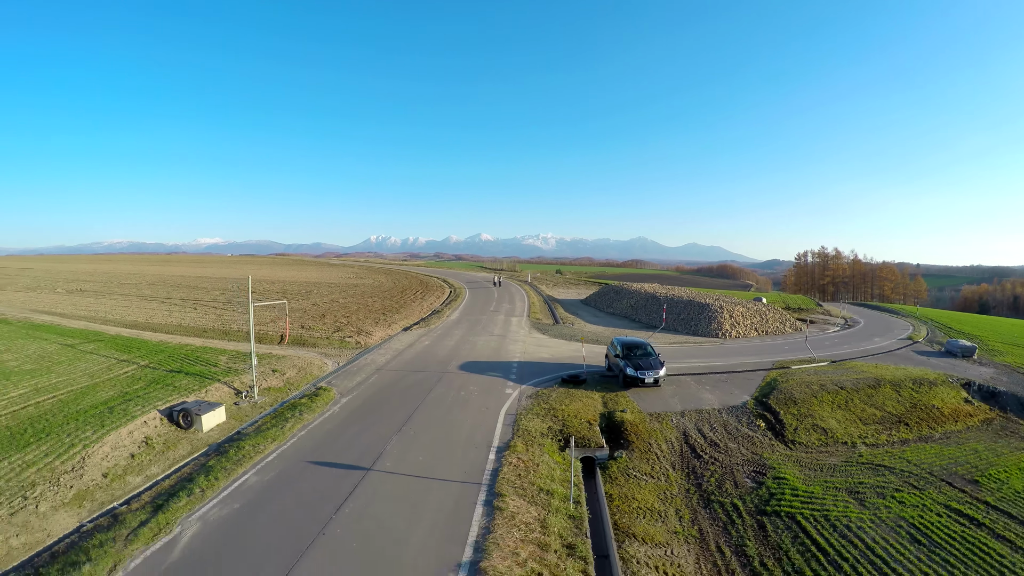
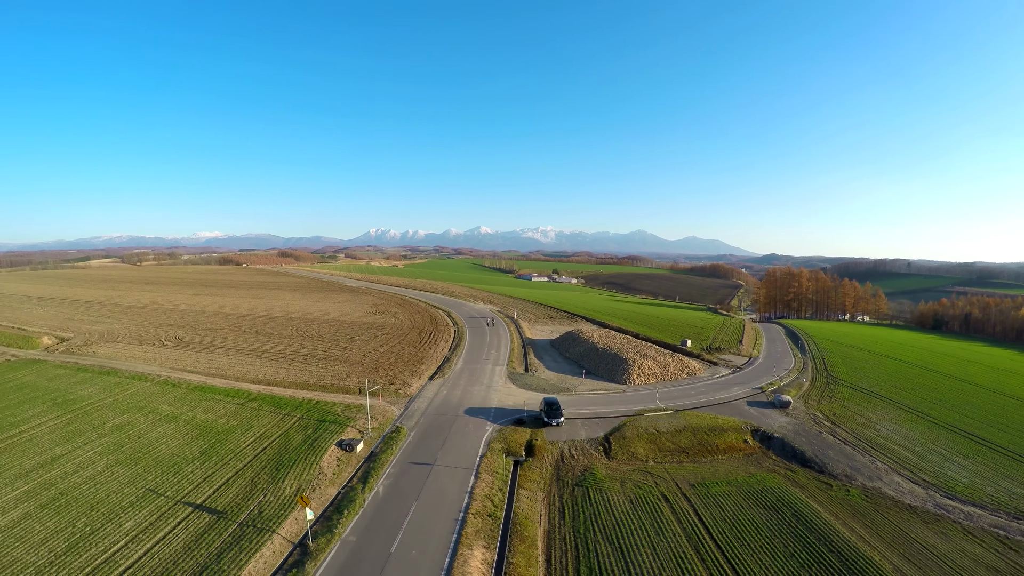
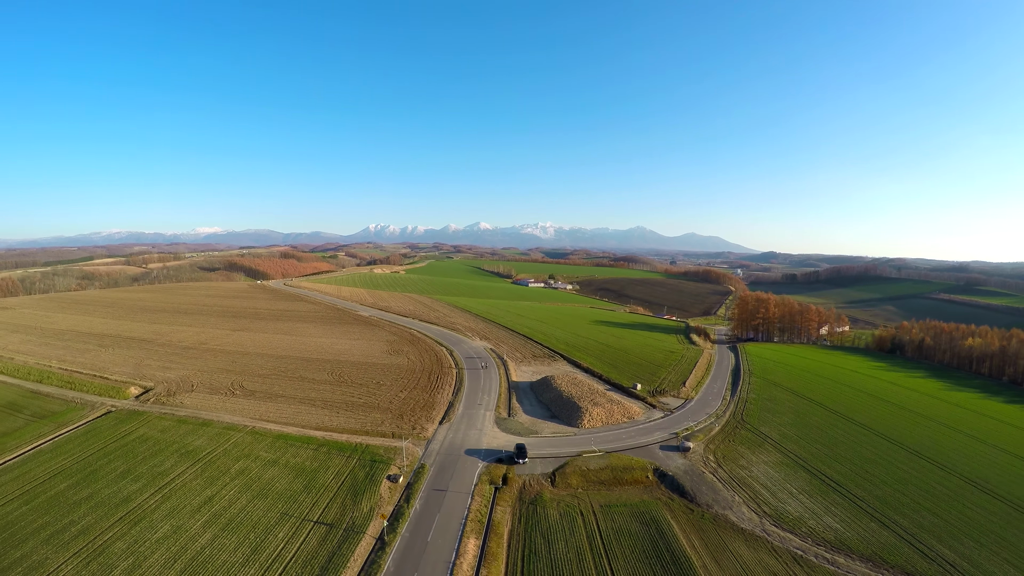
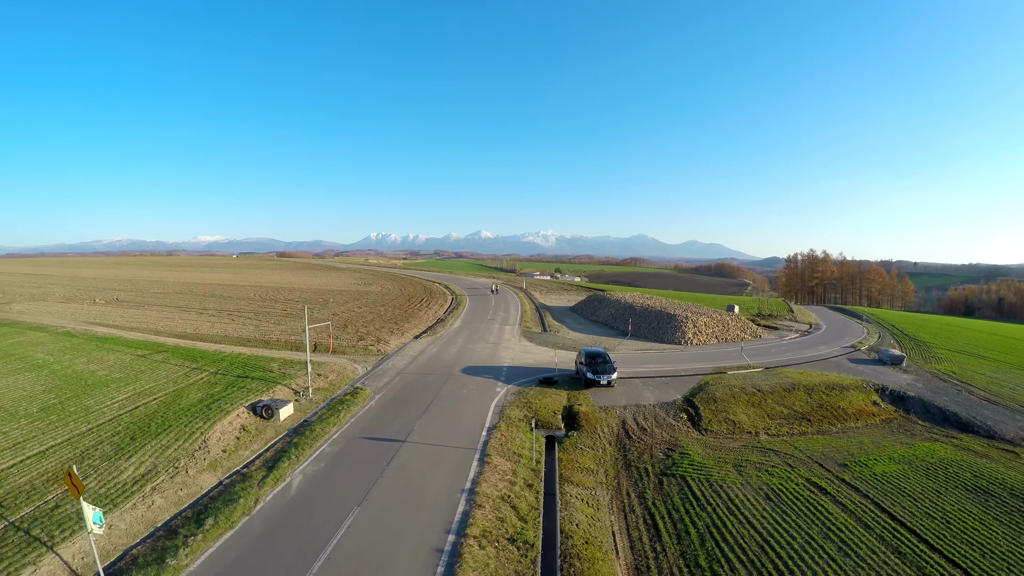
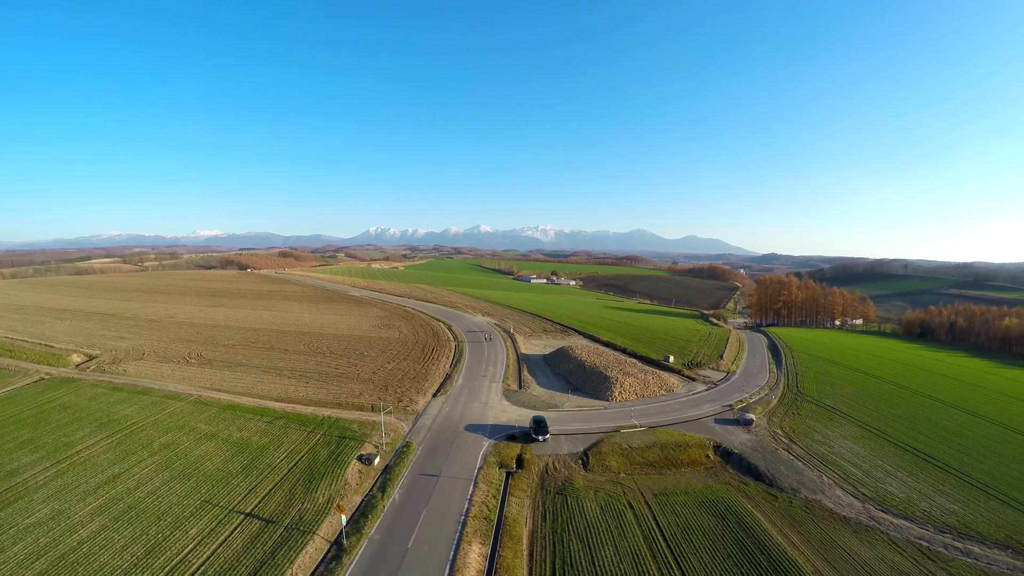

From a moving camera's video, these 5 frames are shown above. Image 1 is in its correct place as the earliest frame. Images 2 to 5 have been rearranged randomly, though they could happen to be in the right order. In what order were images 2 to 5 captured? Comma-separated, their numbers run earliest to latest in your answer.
4, 2, 5, 3
